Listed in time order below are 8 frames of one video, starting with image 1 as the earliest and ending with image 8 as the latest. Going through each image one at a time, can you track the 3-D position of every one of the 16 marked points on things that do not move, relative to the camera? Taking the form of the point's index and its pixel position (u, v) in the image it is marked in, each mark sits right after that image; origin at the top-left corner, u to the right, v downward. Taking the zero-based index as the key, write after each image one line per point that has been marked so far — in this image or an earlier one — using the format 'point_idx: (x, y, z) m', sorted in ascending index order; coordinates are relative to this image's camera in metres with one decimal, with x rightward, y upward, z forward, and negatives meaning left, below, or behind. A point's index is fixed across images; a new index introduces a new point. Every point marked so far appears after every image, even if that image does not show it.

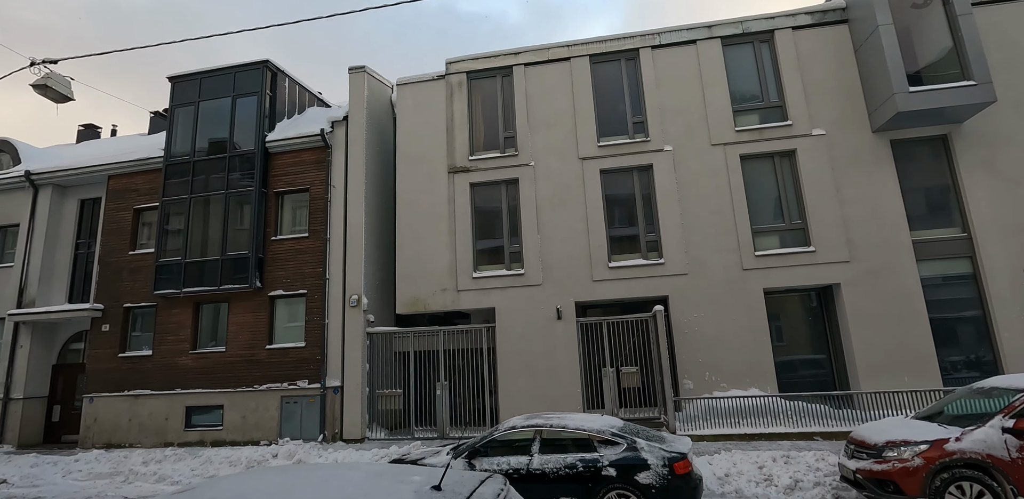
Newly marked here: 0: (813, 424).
0: (+6.4, -3.7, +11.3) m
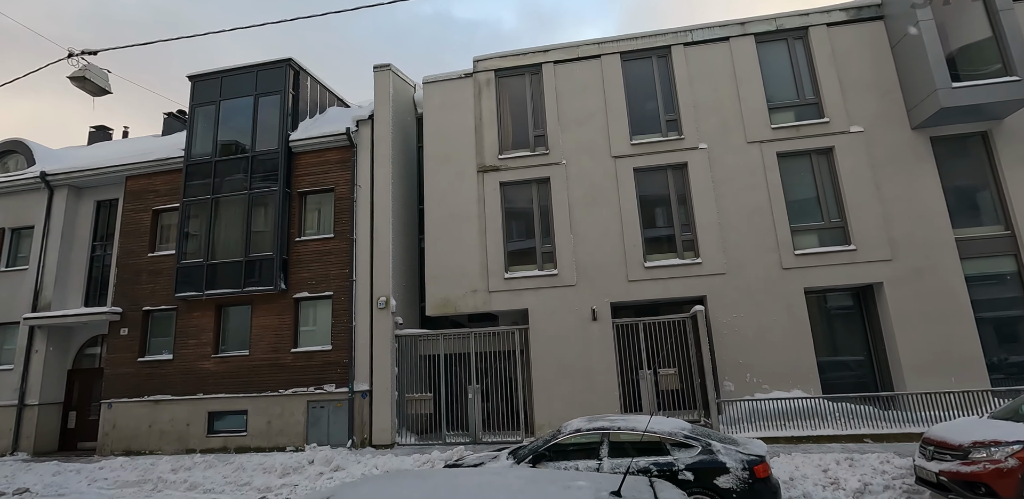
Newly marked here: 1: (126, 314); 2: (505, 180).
0: (+7.2, -3.6, +11.0) m
1: (-11.0, -1.8, +15.3) m
2: (-0.2, +1.8, +14.0) m
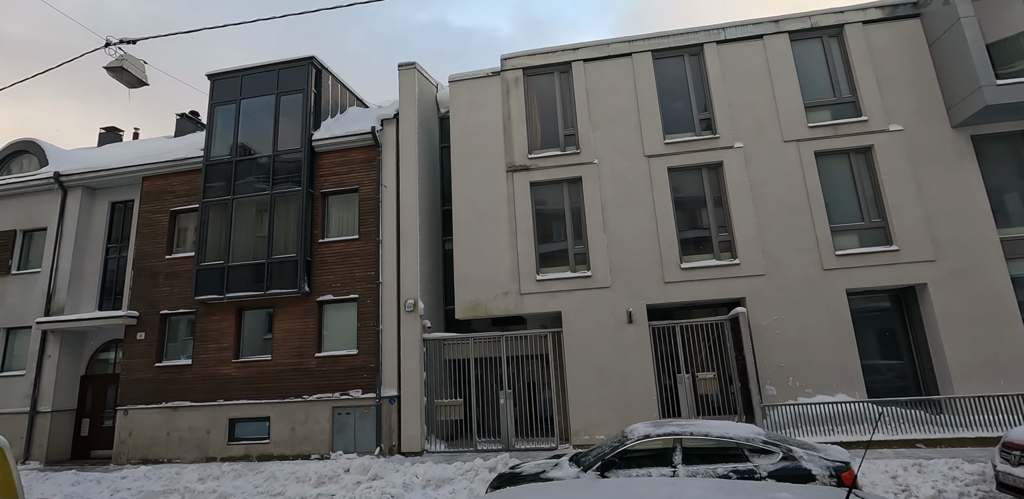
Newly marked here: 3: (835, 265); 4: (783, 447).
0: (+8.0, -3.6, +10.7) m
1: (-10.2, -1.9, +14.9) m
2: (+0.6, +1.8, +13.7) m
3: (+7.3, -0.4, +12.2) m
4: (+3.3, -2.4, +6.4) m
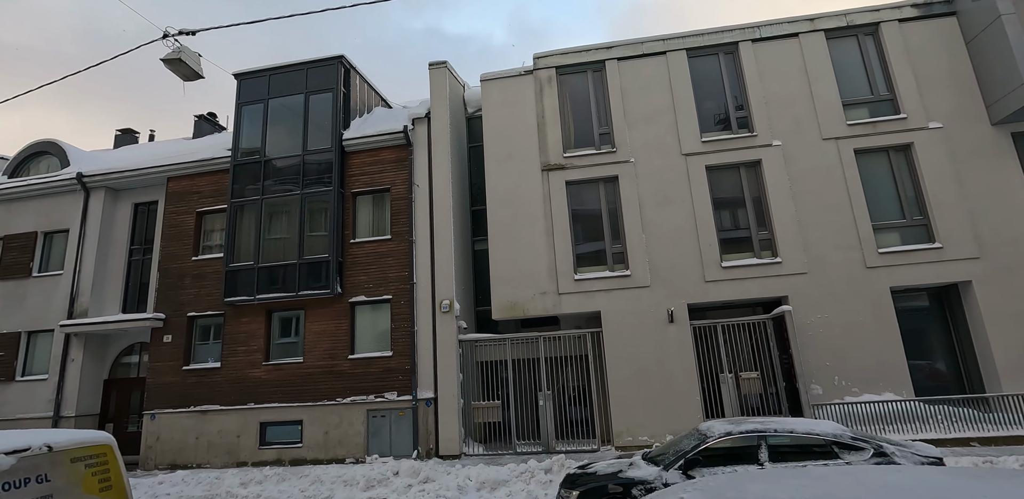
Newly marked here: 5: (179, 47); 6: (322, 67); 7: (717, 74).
0: (+9.0, -3.6, +10.6) m
1: (-9.3, -1.9, +14.6) m
2: (+1.5, +1.8, +13.6) m
3: (+8.3, -0.3, +12.1) m
4: (+4.2, -2.3, +6.3) m
5: (-4.8, +2.9, +7.7) m
6: (-5.4, +5.2, +15.2) m
7: (+5.3, +4.6, +13.9) m
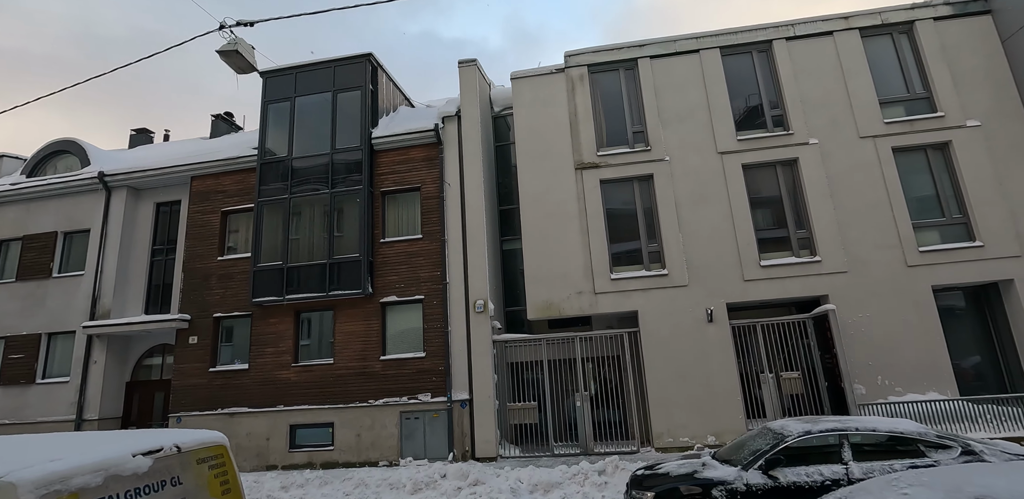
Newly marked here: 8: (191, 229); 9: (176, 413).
0: (+9.9, -3.5, +10.5) m
1: (-8.5, -1.9, +14.4) m
2: (+2.3, +1.8, +13.5) m
3: (+9.1, -0.3, +12.0) m
4: (+5.1, -2.2, +6.1) m
5: (-3.9, +3.0, +7.6) m
6: (-4.6, +5.2, +15.0) m
7: (+6.2, +4.6, +13.8) m
8: (-9.0, +0.6, +15.1) m
9: (-8.7, -4.2, +13.8) m
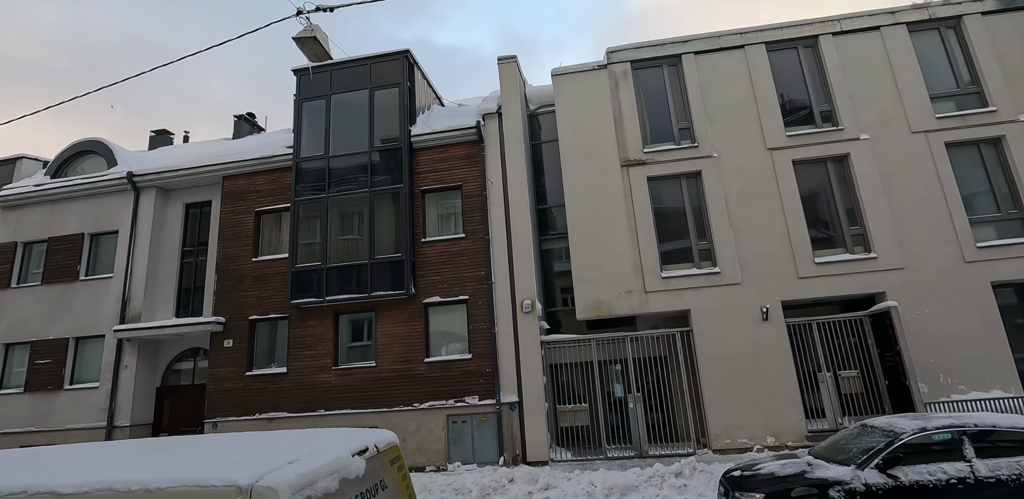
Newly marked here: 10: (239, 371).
0: (+11.0, -3.4, +10.3) m
1: (-7.4, -1.9, +14.0) m
2: (+3.5, +1.9, +13.2) m
3: (+10.3, -0.2, +11.8) m
4: (+6.4, -2.1, +5.9) m
5: (-2.7, +3.0, +7.3) m
6: (-3.5, +5.2, +14.8) m
7: (+7.2, +4.6, +13.7) m
8: (-7.9, +0.6, +14.7) m
9: (-7.5, -4.2, +13.4) m
10: (-6.9, -3.1, +13.6) m
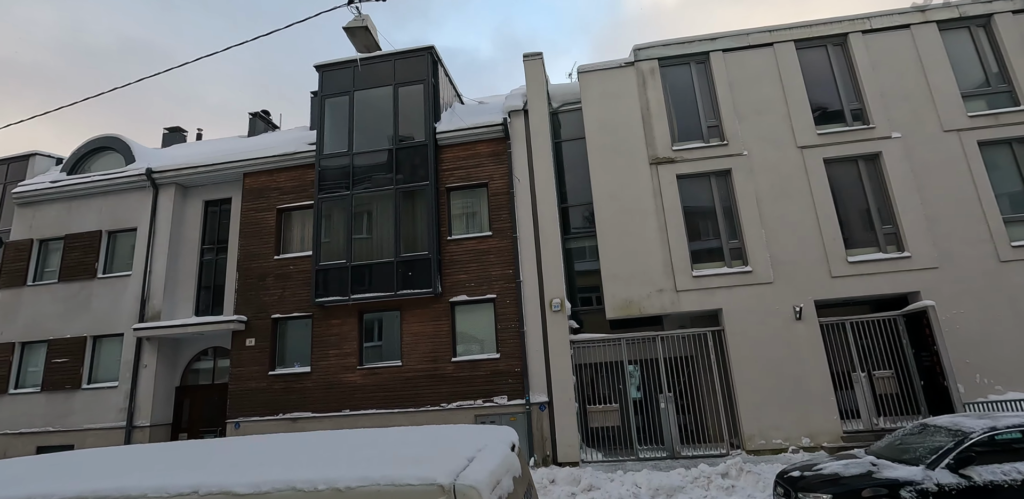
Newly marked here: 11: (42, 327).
0: (+11.7, -3.4, +10.2) m
1: (-6.7, -1.9, +13.8) m
2: (+4.1, +1.9, +13.1) m
3: (+10.9, -0.2, +11.7) m
4: (+7.1, -2.0, +5.8) m
5: (-2.0, +3.1, +7.1) m
6: (-2.8, +5.2, +14.6) m
7: (+7.9, +4.7, +13.6) m
8: (-7.3, +0.6, +14.5) m
9: (-6.9, -4.2, +13.2) m
10: (-6.3, -3.0, +13.4) m
11: (-12.9, -2.1, +14.7) m
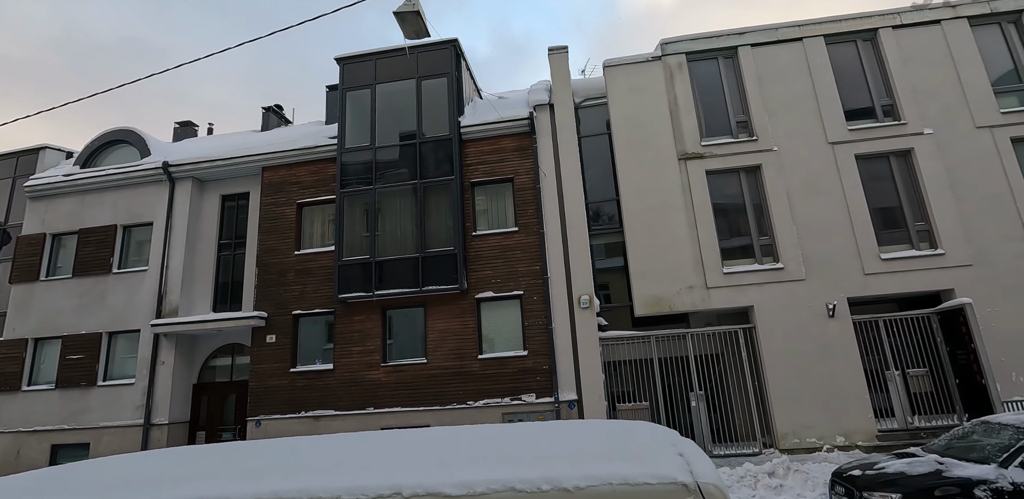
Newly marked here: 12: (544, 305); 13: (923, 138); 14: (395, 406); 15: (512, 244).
0: (+12.4, -3.3, +10.1) m
1: (-6.1, -1.8, +13.5) m
2: (+4.8, +2.0, +12.9) m
3: (+11.6, -0.1, +11.6) m
4: (+7.8, -2.0, +5.7) m
5: (-1.3, +3.2, +6.9) m
6: (-2.1, +5.3, +14.4) m
7: (+8.6, +4.7, +13.4) m
8: (-6.6, +0.7, +14.3) m
9: (-6.2, -4.0, +13.0) m
10: (-5.6, -2.9, +13.2) m
11: (-12.2, -2.0, +14.4) m
12: (+0.7, -1.3, +12.6) m
13: (+9.6, +2.6, +12.5) m
14: (-2.7, -3.7, +12.5) m
15: (0.0, +0.1, +13.1) m
